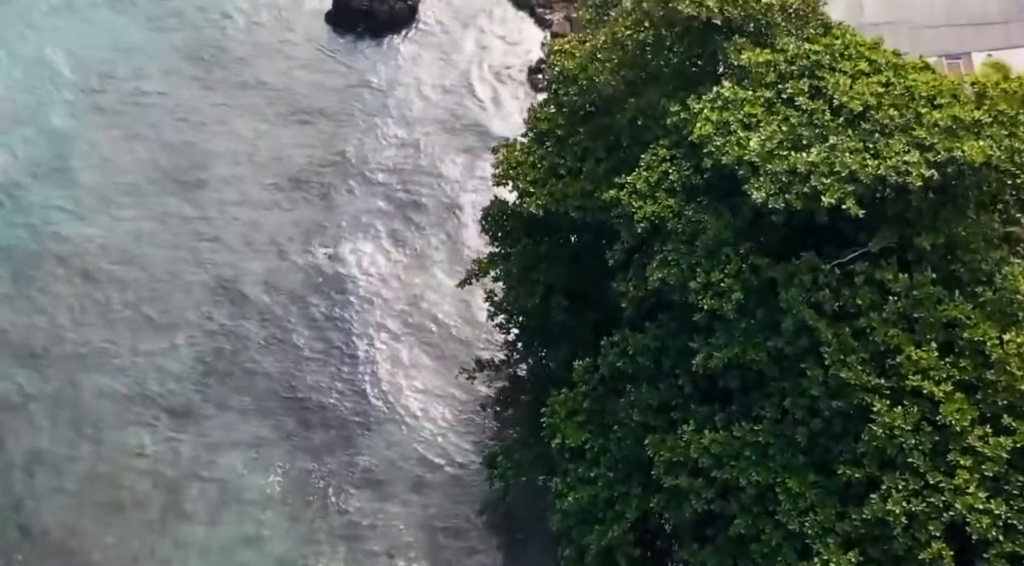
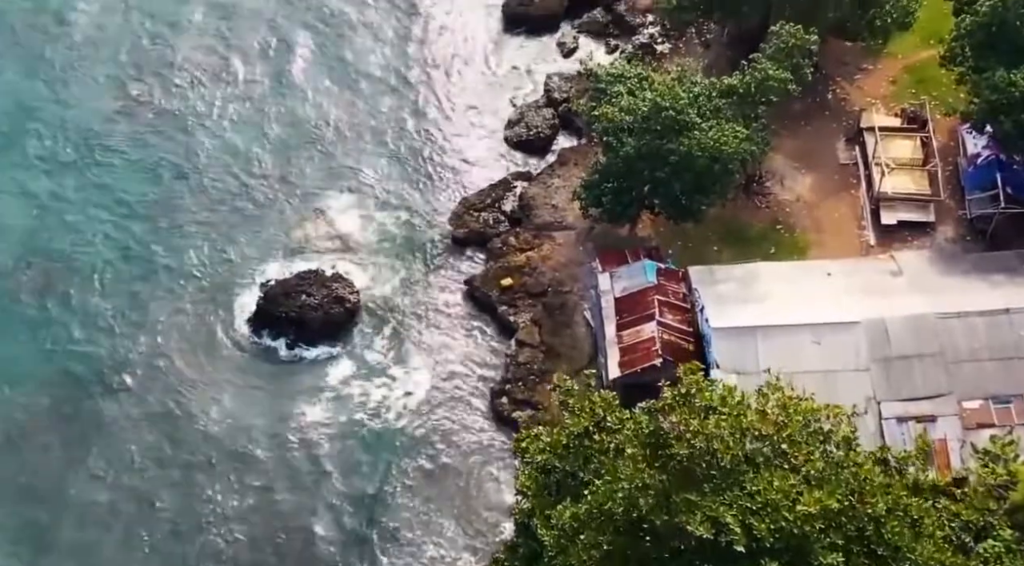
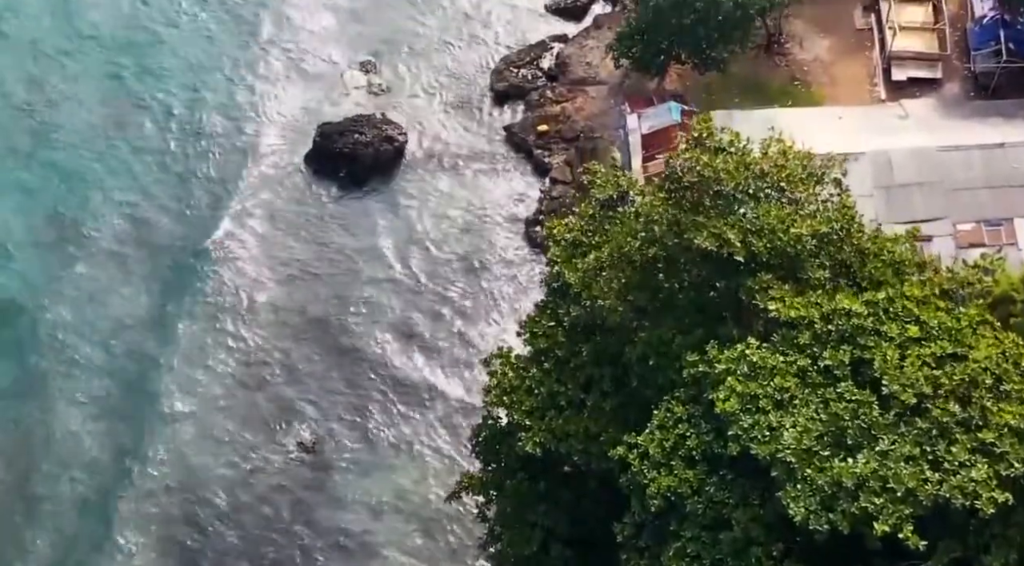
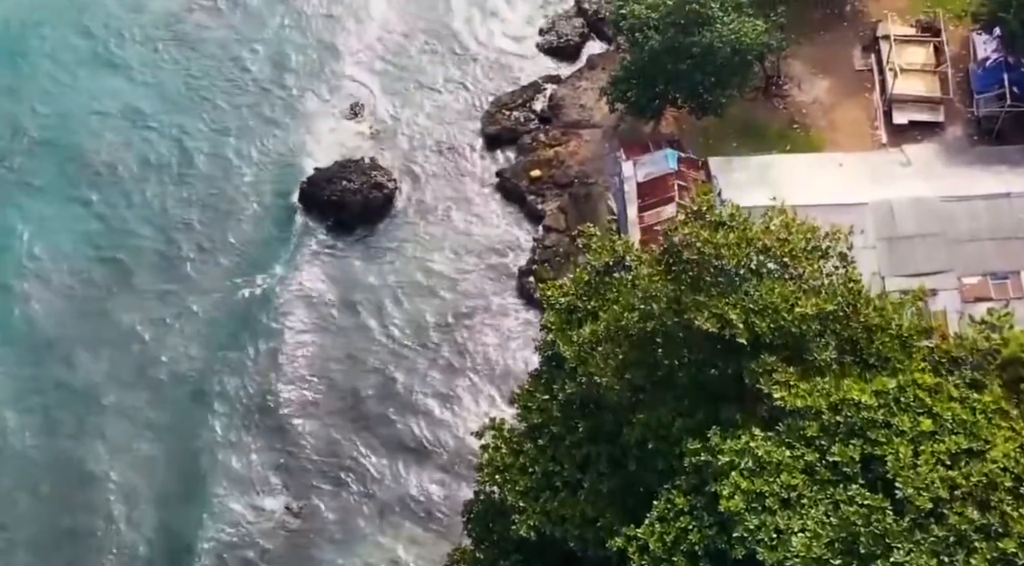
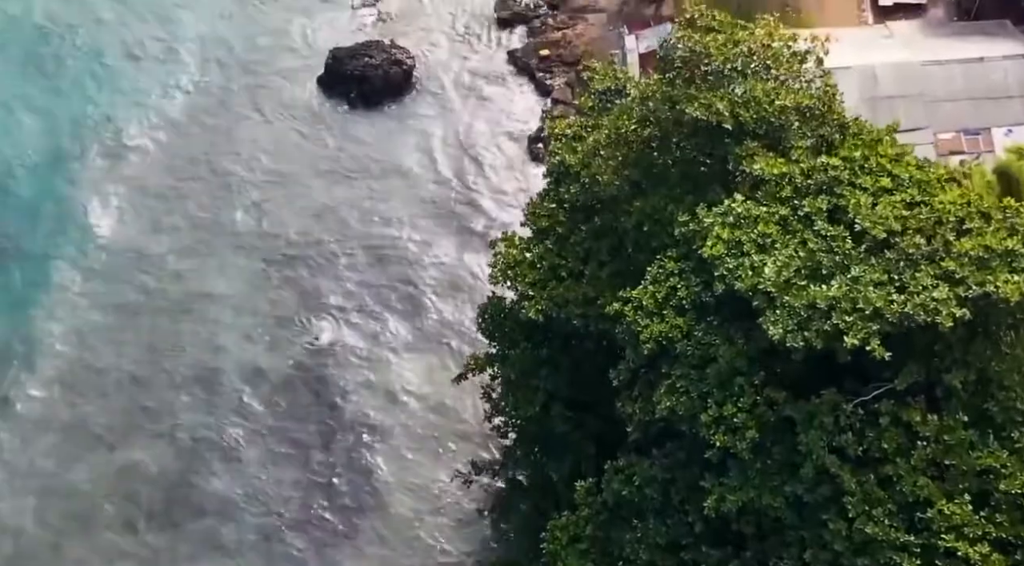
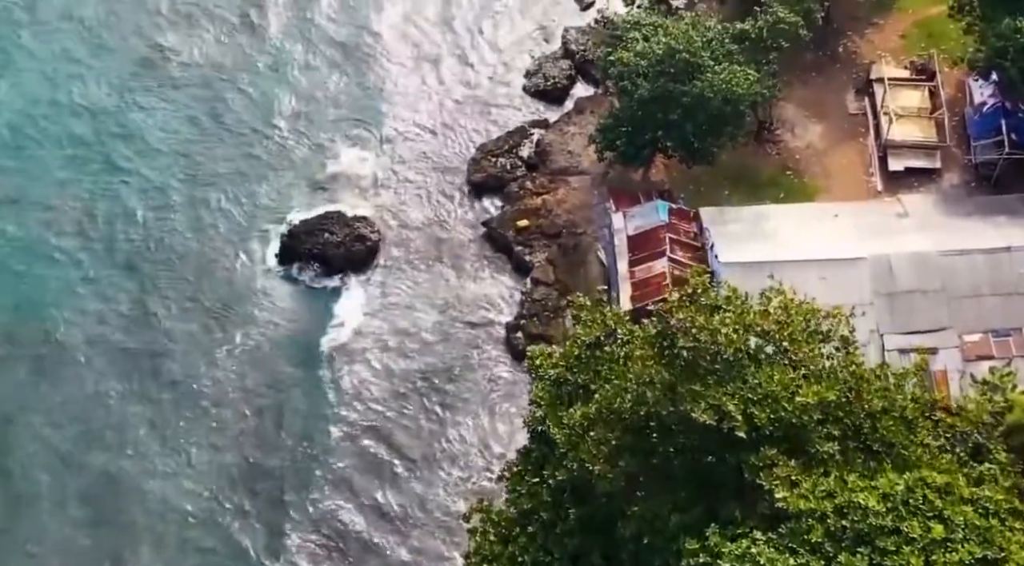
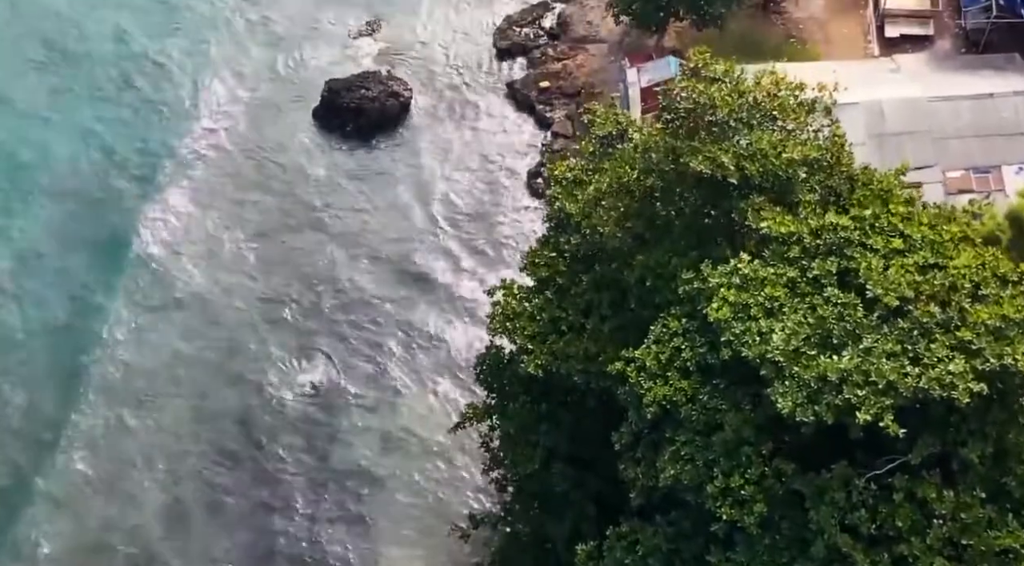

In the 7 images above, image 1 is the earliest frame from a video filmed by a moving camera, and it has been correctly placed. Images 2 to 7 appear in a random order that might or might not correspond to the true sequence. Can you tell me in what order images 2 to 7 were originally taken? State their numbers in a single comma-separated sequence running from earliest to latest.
5, 7, 3, 4, 6, 2
